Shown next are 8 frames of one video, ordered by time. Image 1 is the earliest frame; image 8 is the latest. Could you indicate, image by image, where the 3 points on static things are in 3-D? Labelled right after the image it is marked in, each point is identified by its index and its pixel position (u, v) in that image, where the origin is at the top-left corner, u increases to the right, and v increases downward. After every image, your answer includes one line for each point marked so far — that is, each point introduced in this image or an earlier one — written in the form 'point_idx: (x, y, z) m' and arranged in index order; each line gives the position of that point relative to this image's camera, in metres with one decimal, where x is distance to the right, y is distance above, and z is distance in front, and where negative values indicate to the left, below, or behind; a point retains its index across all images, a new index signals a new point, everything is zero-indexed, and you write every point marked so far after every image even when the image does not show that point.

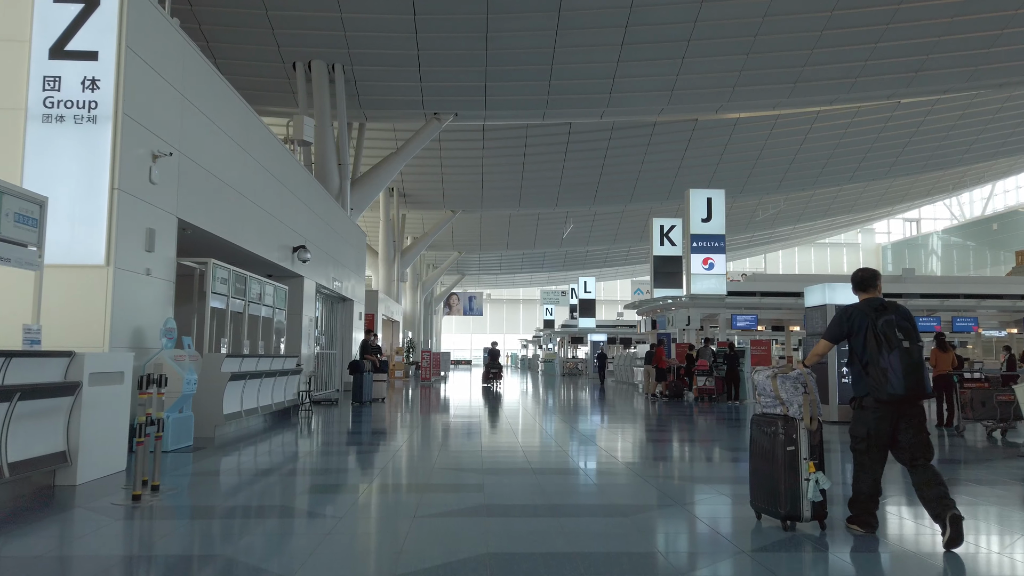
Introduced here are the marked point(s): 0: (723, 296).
0: (+4.6, -0.1, +16.4) m
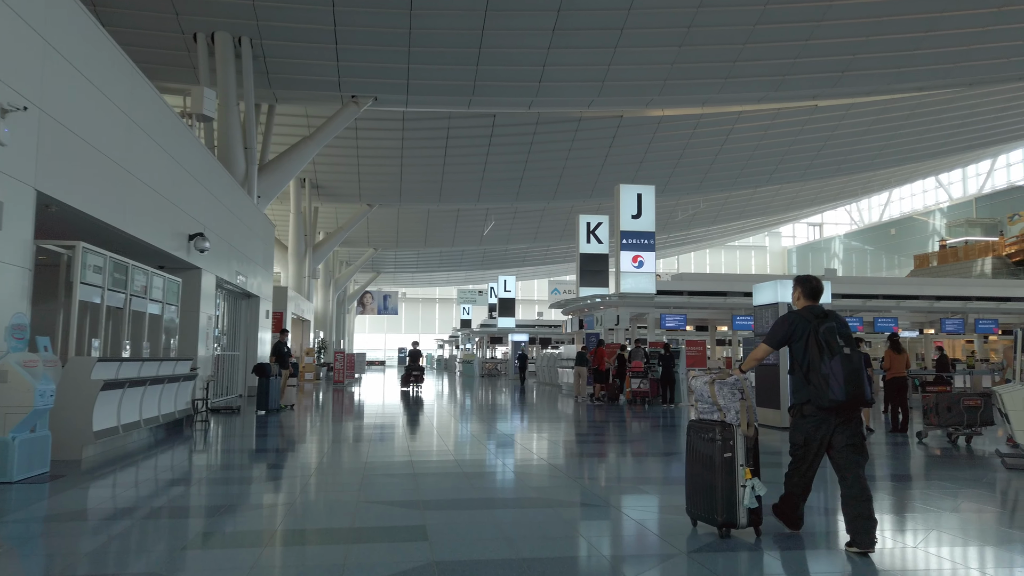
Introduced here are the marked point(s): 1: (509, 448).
0: (+3.0, -0.1, +15.9) m
1: (-0.2, -2.3, +11.1) m
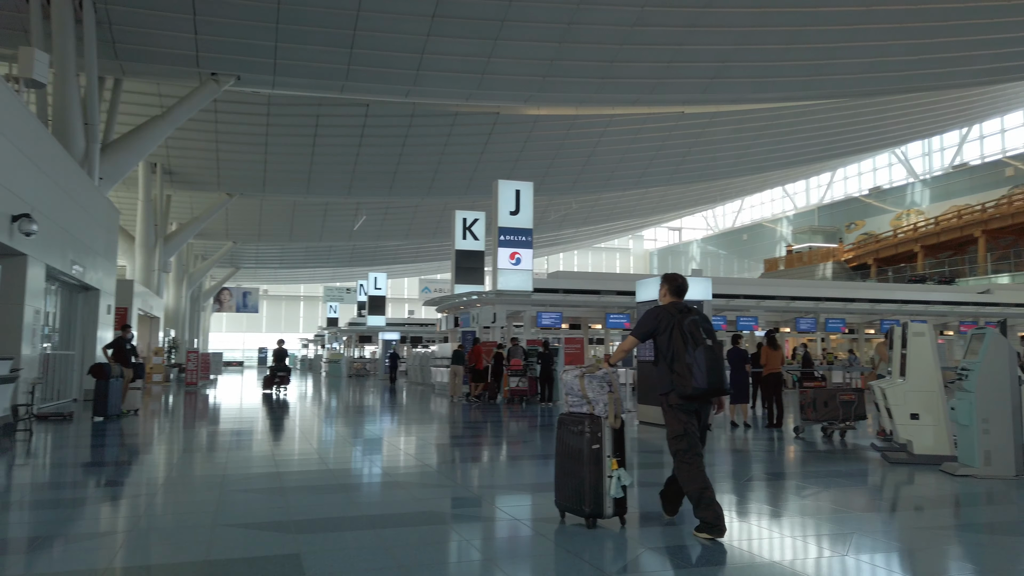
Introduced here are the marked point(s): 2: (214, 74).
0: (+0.4, -0.1, +15.8) m
1: (-1.9, -2.2, +10.5) m
2: (-5.9, +4.2, +15.1) m
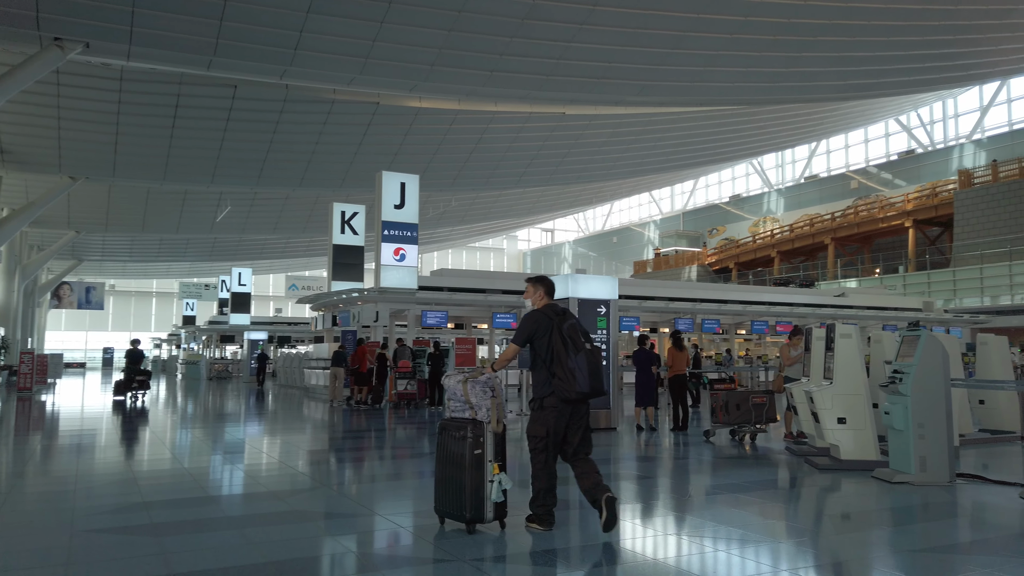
0: (-2.0, 0.0, +15.1) m
1: (-3.3, -2.1, +9.5) m
2: (-8.0, +4.3, +13.3) m
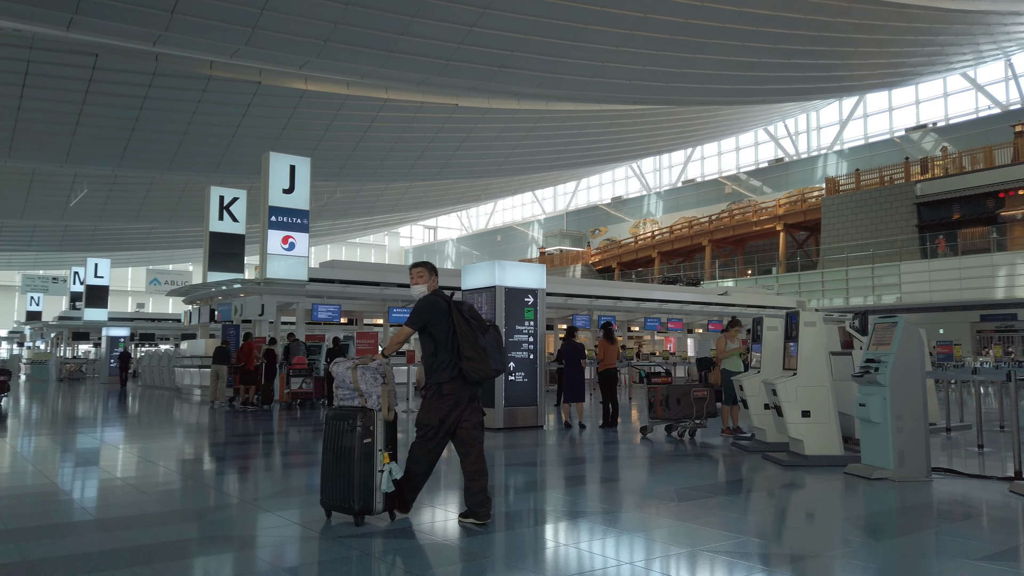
0: (-3.9, +0.1, +14.0) m
1: (-4.3, -2.0, +8.2) m
2: (-9.4, +4.6, +11.3) m
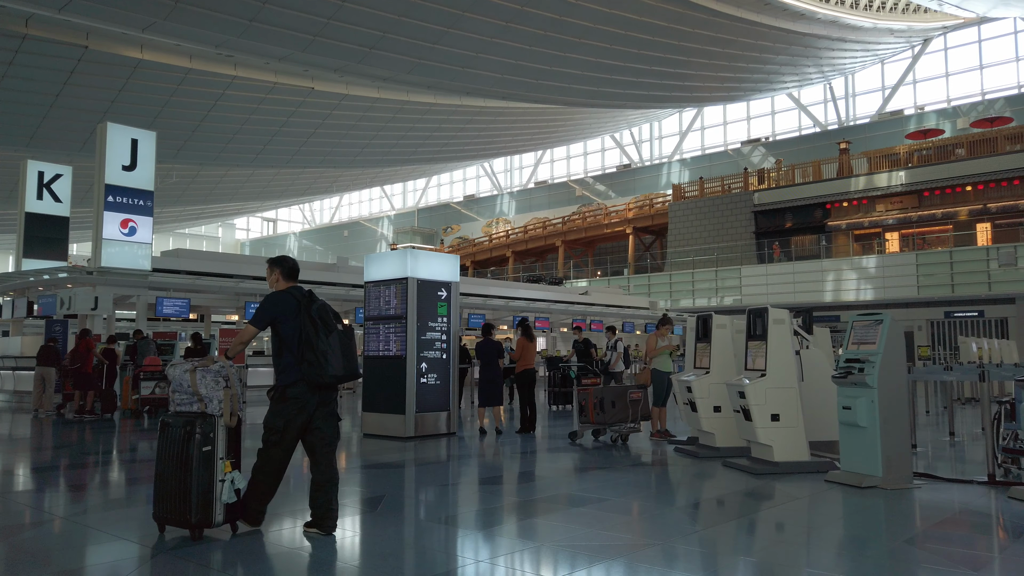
0: (-5.9, +0.3, +12.3) m
1: (-5.2, -1.8, +6.6) m
2: (-10.8, +4.8, +8.5) m
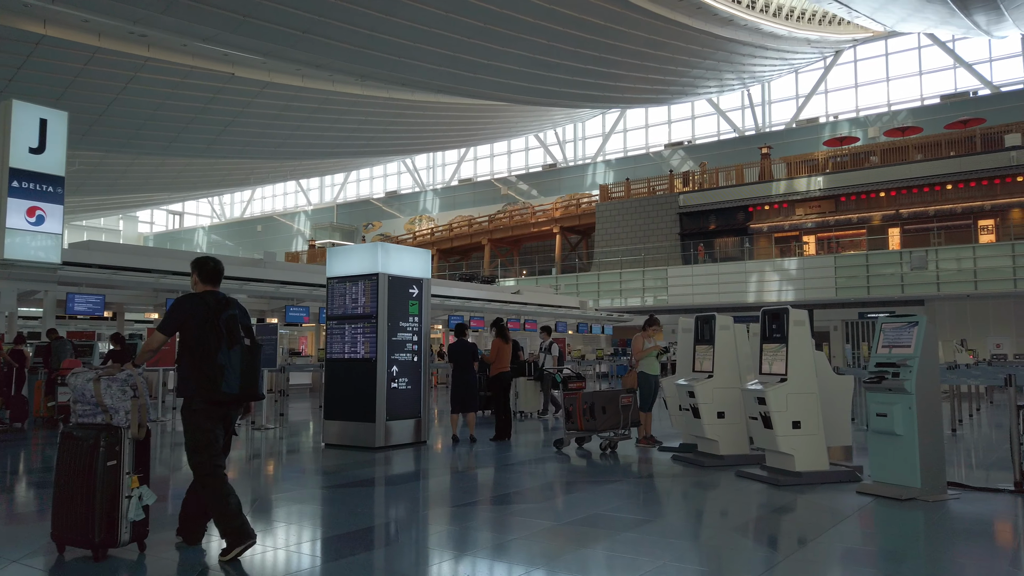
0: (-6.7, +0.3, +11.2) m
1: (-5.4, -1.8, +5.6) m
2: (-11.1, +4.9, +6.9) m
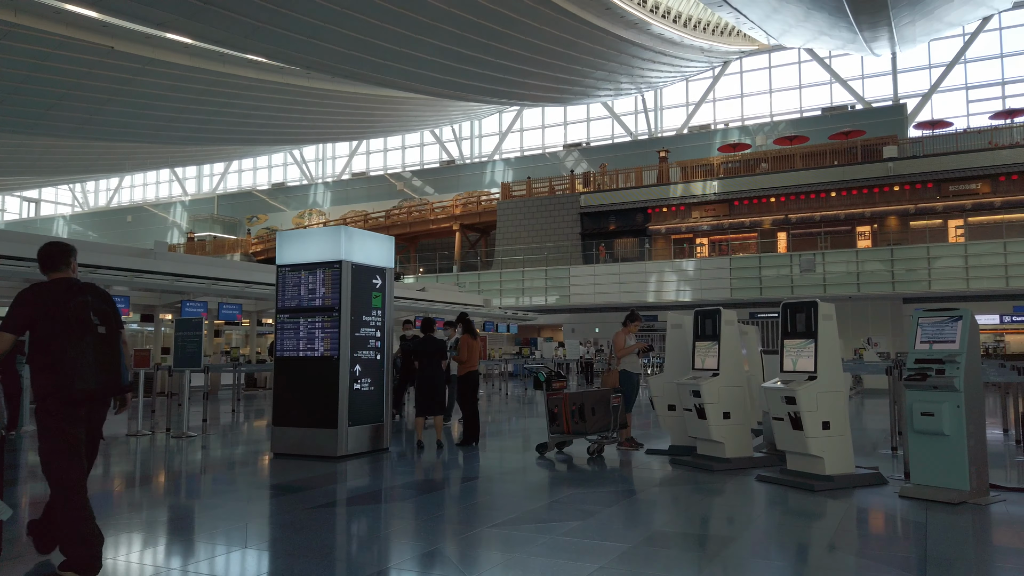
0: (-7.6, +0.5, +9.6) m
1: (-5.5, -1.7, +4.2) m
2: (-11.2, +5.1, +4.7) m
